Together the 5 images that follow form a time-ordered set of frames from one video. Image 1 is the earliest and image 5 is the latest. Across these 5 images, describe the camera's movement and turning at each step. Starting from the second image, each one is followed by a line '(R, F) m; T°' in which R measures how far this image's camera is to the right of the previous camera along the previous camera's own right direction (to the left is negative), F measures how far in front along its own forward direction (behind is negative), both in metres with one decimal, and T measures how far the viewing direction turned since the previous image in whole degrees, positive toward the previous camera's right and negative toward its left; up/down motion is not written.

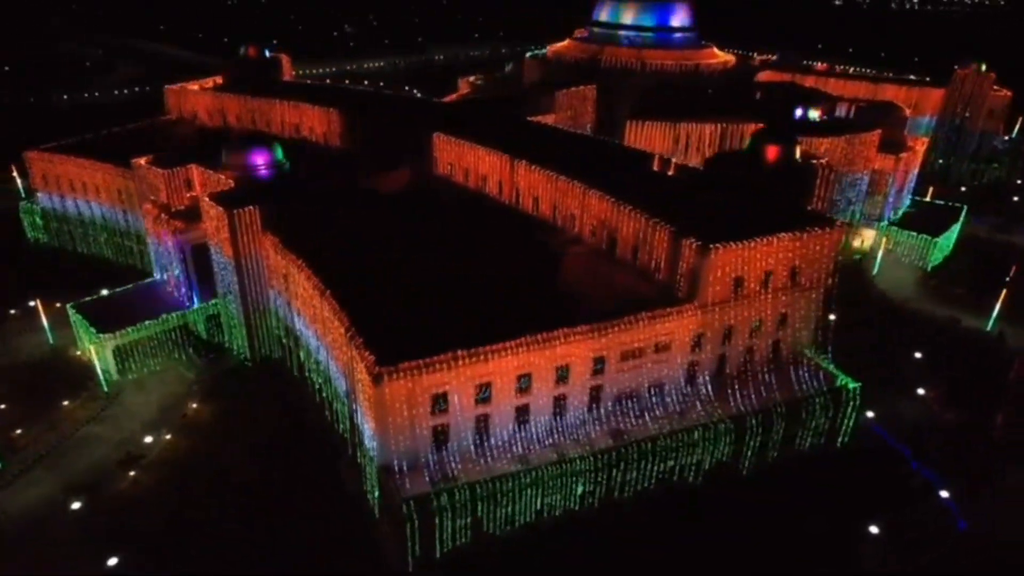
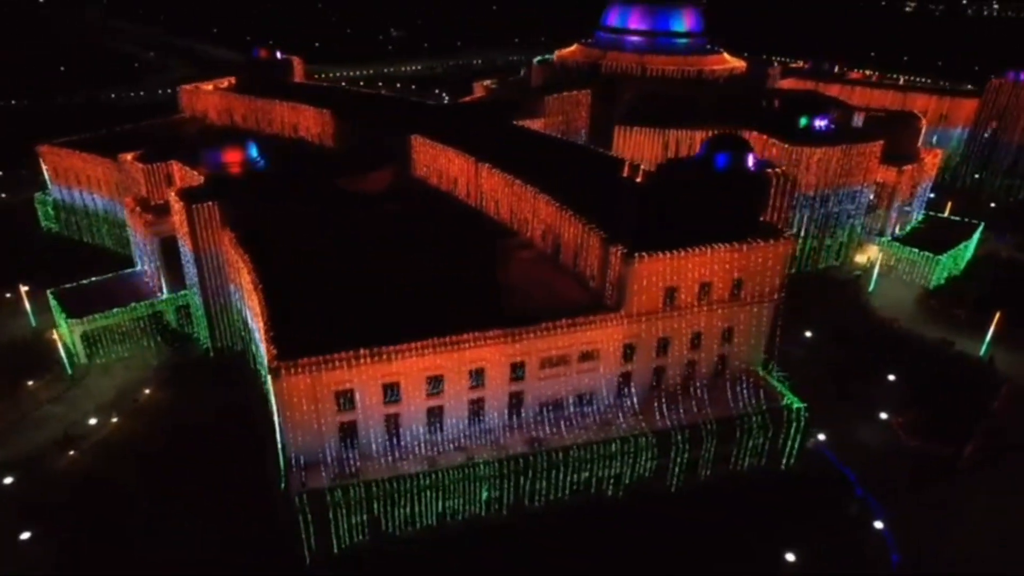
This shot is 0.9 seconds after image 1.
(+5.4, +0.3) m; -5°
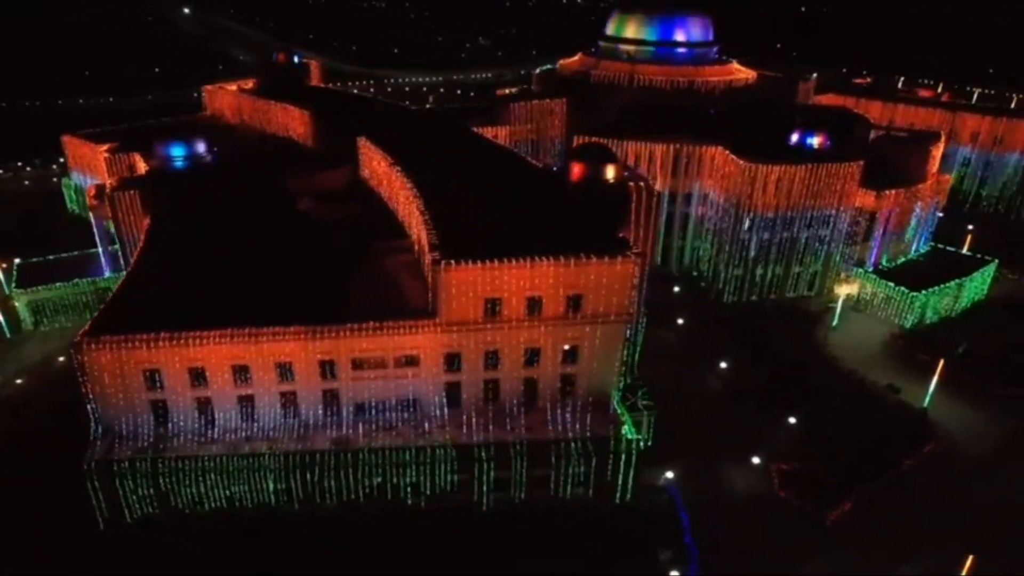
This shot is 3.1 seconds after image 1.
(+11.9, +1.2) m; -9°
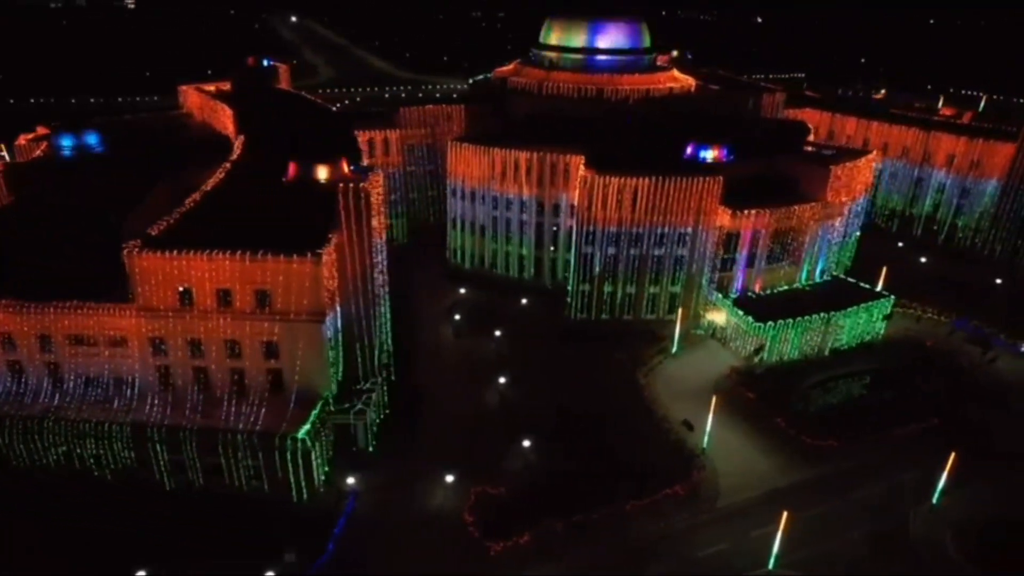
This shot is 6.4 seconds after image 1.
(+17.7, +1.7) m; -9°
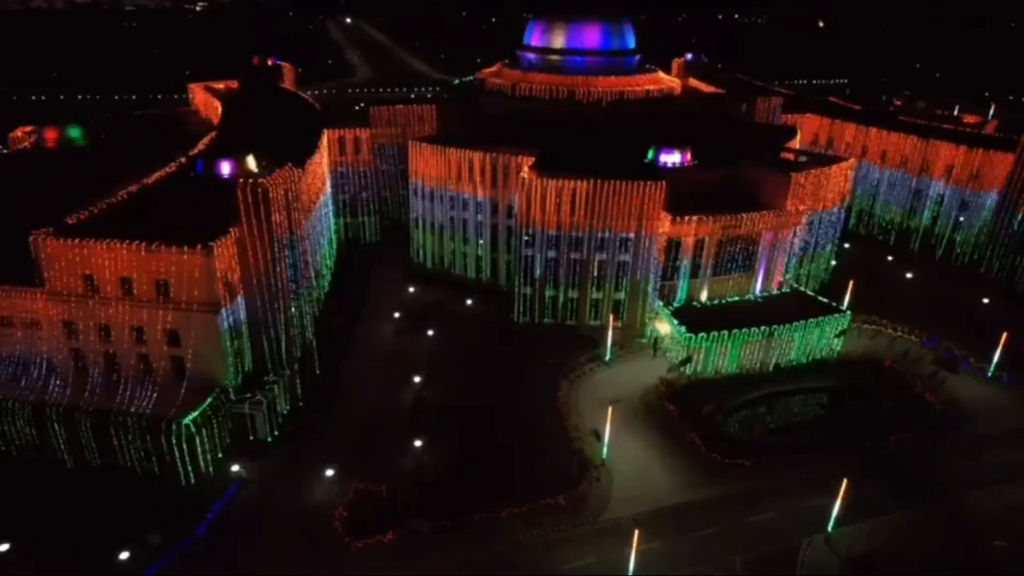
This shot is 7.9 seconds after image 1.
(+7.3, +0.5) m; -5°
